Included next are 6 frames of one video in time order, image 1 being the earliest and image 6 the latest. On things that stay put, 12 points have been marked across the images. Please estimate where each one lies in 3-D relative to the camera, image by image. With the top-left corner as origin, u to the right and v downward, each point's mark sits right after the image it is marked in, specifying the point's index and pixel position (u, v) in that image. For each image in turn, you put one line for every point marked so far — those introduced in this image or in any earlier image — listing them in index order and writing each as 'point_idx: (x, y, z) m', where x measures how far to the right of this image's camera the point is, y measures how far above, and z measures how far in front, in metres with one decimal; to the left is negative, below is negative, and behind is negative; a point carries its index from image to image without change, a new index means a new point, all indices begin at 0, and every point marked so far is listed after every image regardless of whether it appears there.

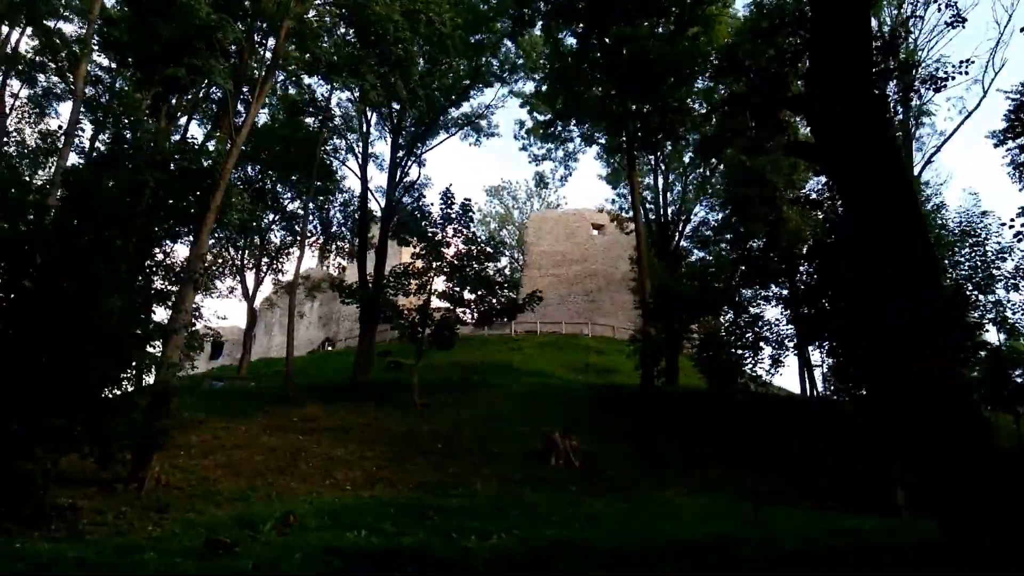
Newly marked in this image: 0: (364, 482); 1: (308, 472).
0: (-2.3, -3.0, +14.1) m
1: (-3.2, -2.9, +14.6) m
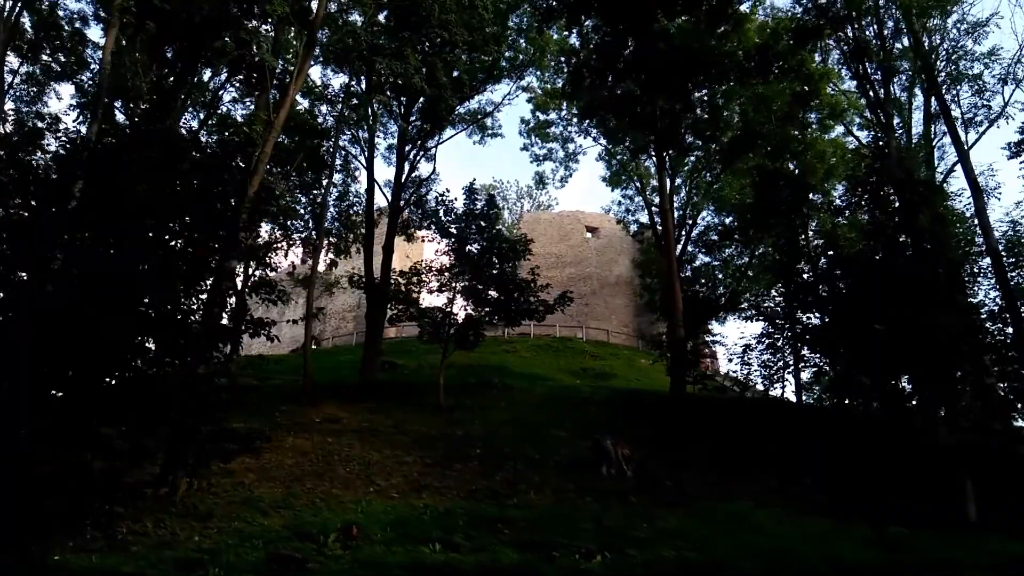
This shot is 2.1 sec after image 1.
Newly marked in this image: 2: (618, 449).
0: (-1.5, -2.9, +13.3) m
1: (-2.4, -2.8, +13.7) m
2: (+1.8, -2.6, +14.7) m
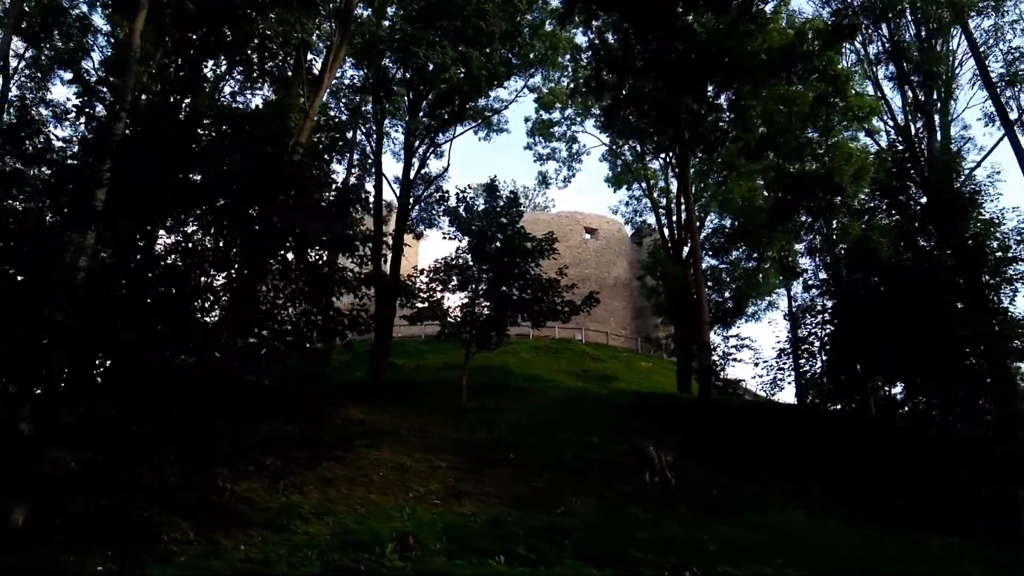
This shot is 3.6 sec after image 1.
0: (-0.9, -2.9, +12.8) m
1: (-1.8, -2.8, +13.2) m
2: (+2.3, -2.6, +14.3) m
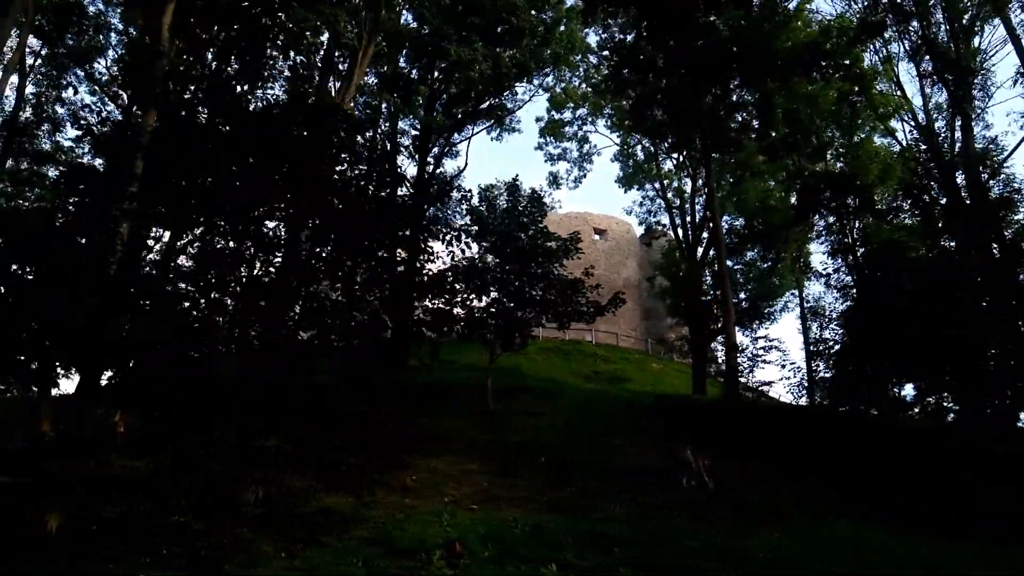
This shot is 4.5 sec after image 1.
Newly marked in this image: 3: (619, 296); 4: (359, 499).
0: (-0.4, -2.9, +12.5) m
1: (-1.3, -2.8, +12.9) m
2: (+2.8, -2.6, +14.0) m
3: (+2.2, -0.2, +18.9) m
4: (-2.0, -2.8, +12.1) m
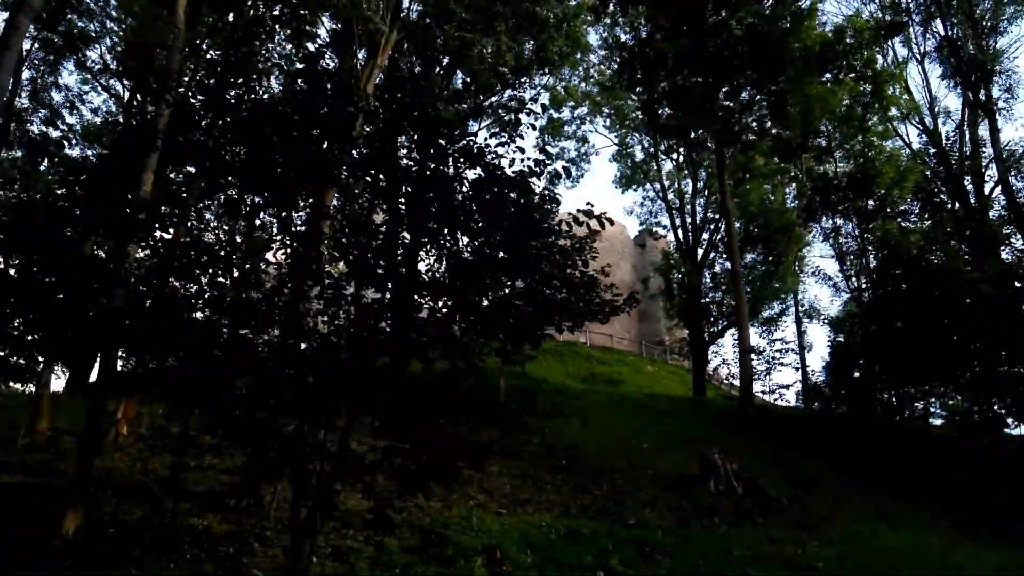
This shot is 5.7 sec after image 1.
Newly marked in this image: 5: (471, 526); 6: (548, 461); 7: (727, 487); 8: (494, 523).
0: (0.0, -2.8, +12.1) m
1: (-1.0, -2.7, +12.5) m
2: (+3.2, -2.6, +13.7) m
3: (+2.4, -0.2, +18.6) m
4: (-1.6, -2.7, +11.6) m
5: (-0.5, -2.7, +10.5) m
6: (+0.6, -2.8, +14.7) m
7: (+3.1, -2.9, +13.4) m
8: (-0.2, -2.8, +10.8) m
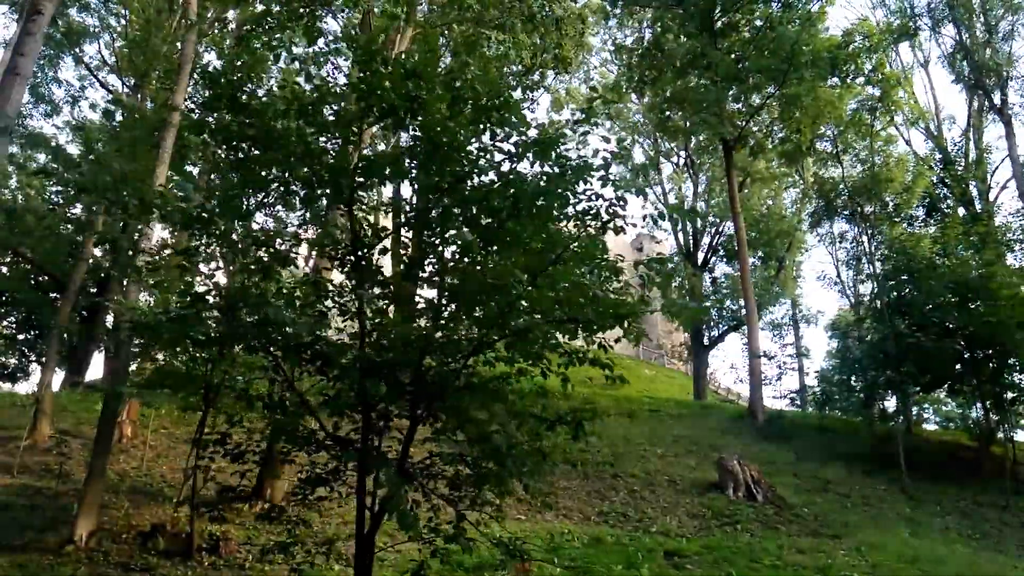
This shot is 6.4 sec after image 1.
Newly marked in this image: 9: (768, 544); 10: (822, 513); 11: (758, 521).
0: (+0.2, -2.9, +11.8) m
1: (-0.7, -2.8, +12.2) m
2: (+3.4, -2.7, +13.5) m
3: (+2.6, -0.2, +18.4) m
4: (-1.4, -2.7, +11.4) m
5: (-0.2, -2.8, +10.2) m
6: (+0.8, -2.8, +14.5) m
7: (+3.3, -3.0, +13.2) m
8: (0.0, -2.8, +10.6) m
9: (+3.0, -3.0, +10.8) m
10: (+4.3, -3.2, +12.9) m
11: (+3.2, -3.1, +12.2) m
